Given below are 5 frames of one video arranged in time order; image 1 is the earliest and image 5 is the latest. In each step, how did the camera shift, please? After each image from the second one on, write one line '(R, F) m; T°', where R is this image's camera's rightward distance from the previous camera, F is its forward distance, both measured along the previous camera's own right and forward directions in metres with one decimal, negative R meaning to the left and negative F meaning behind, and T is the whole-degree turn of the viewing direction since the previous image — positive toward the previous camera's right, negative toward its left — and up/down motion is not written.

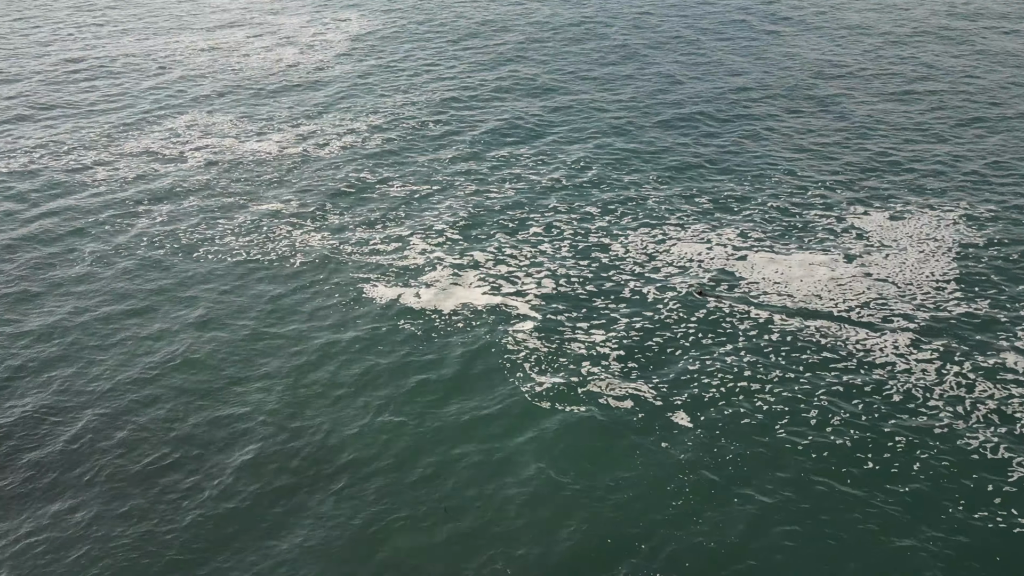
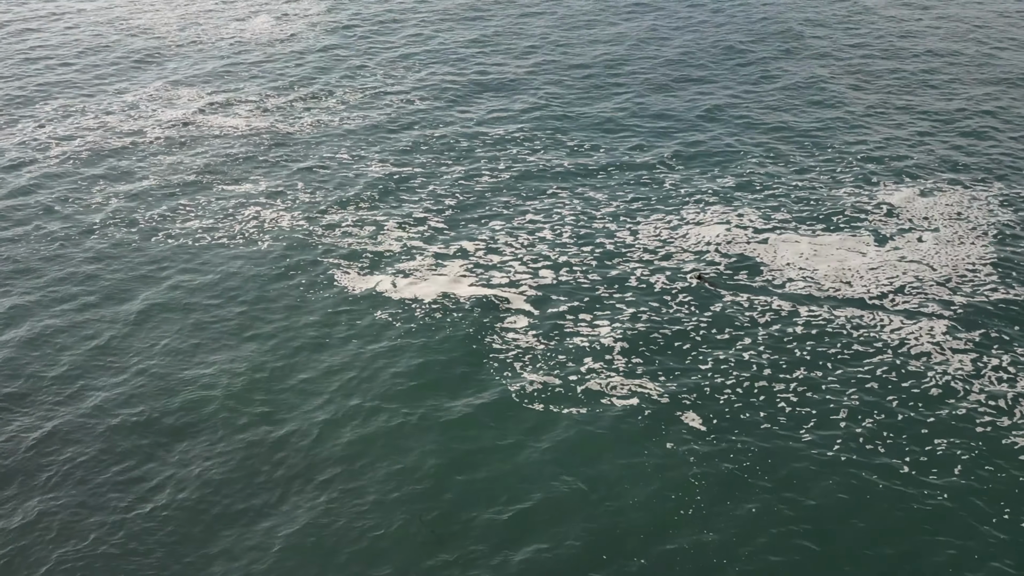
(+0.6, +4.5) m; 0°
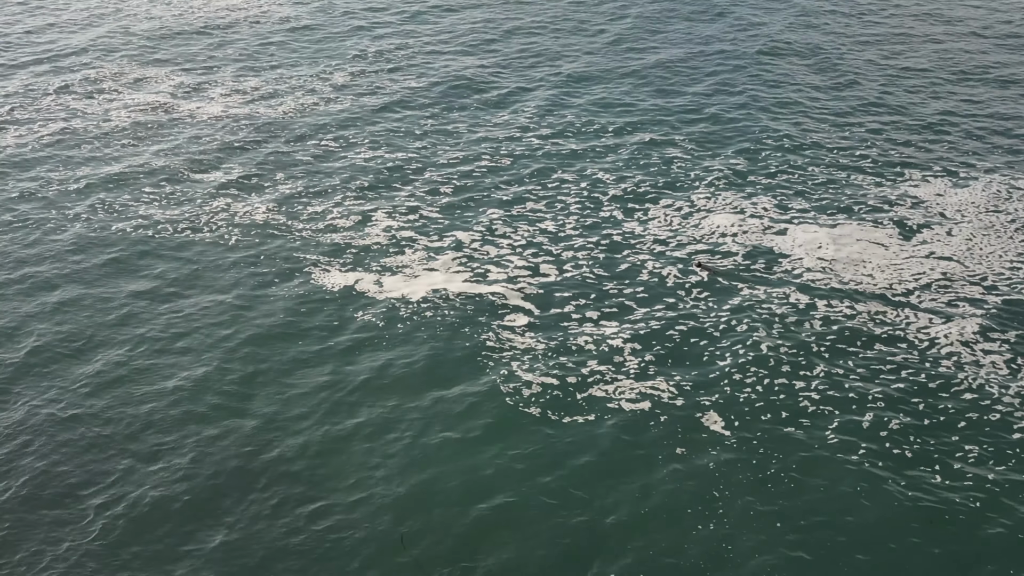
(+0.2, +3.2) m; 0°
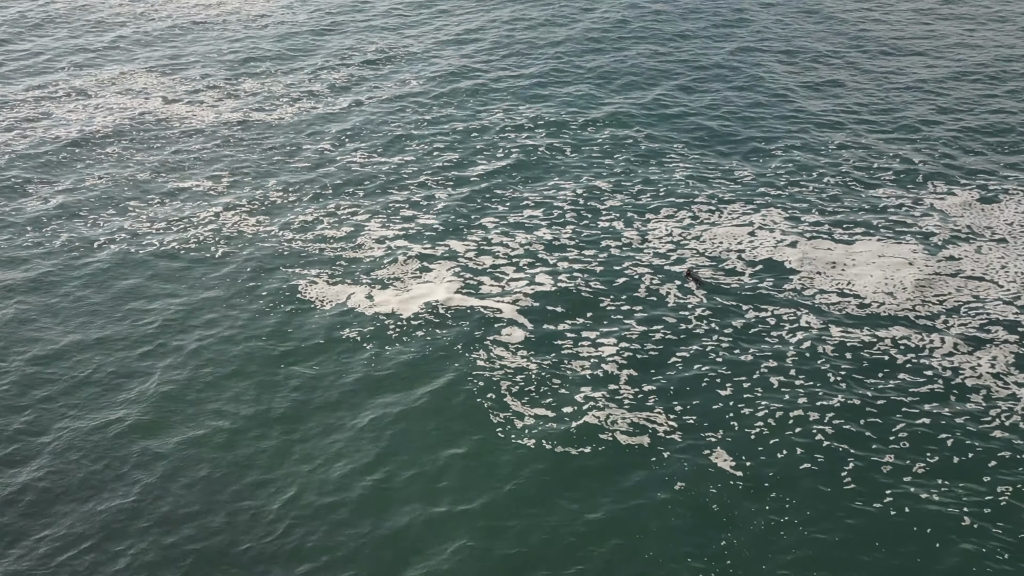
(+0.8, +2.0) m; -1°
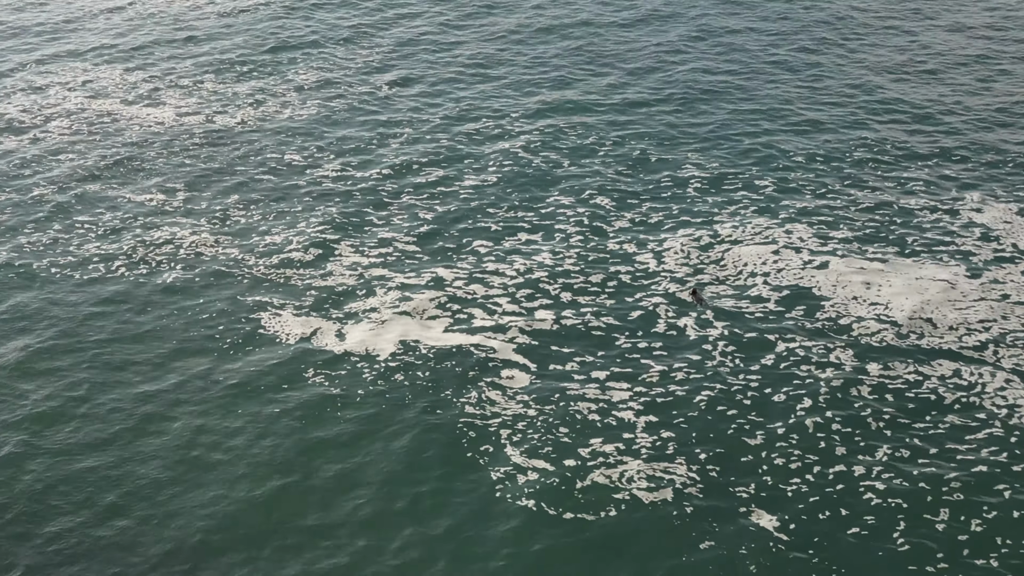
(-0.1, +4.0) m; 0°
